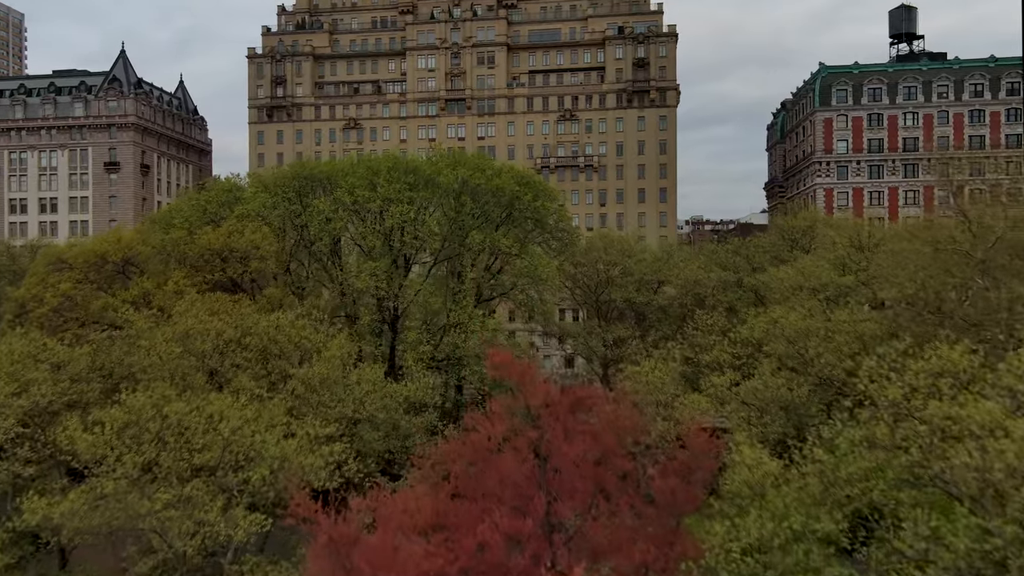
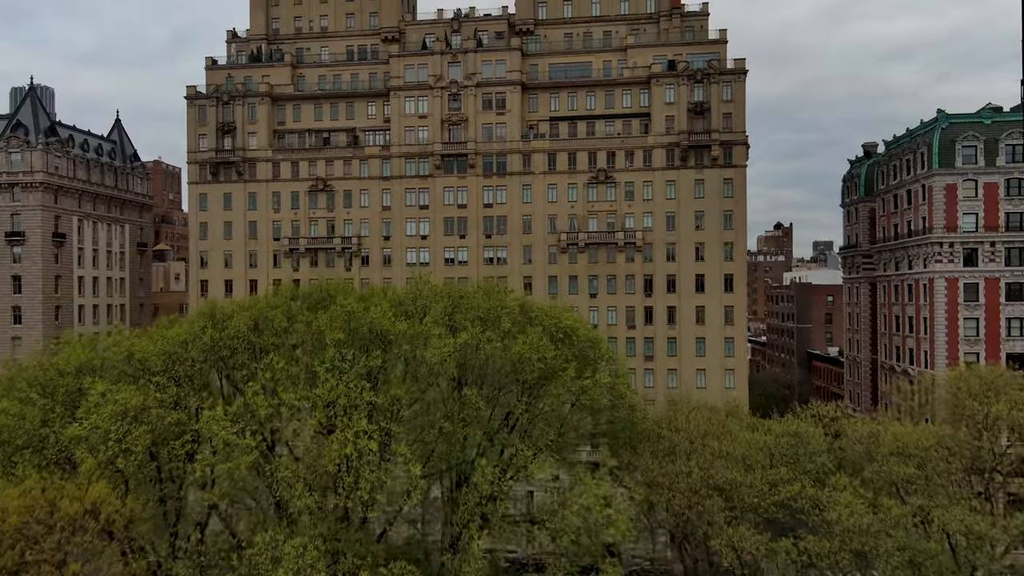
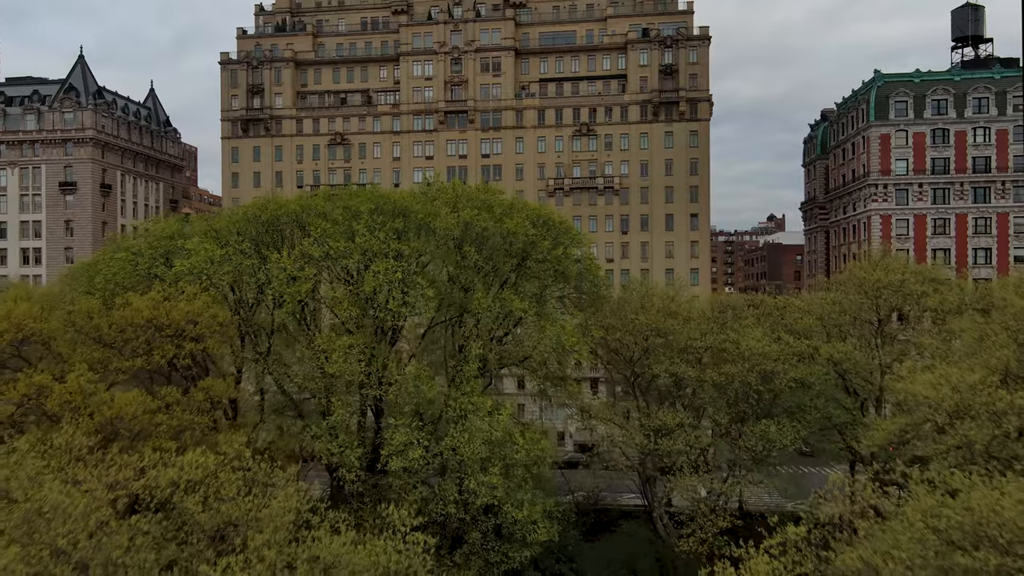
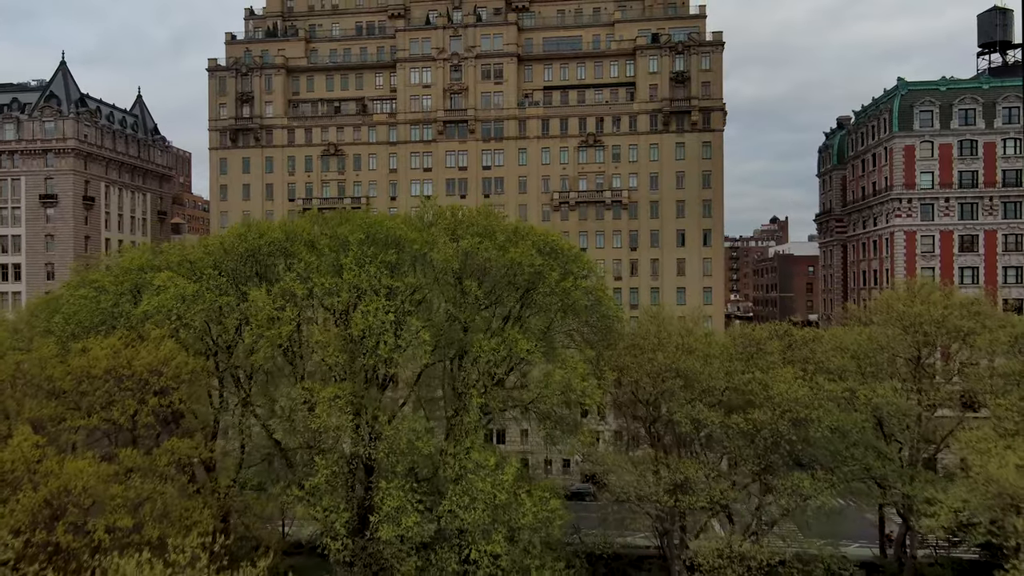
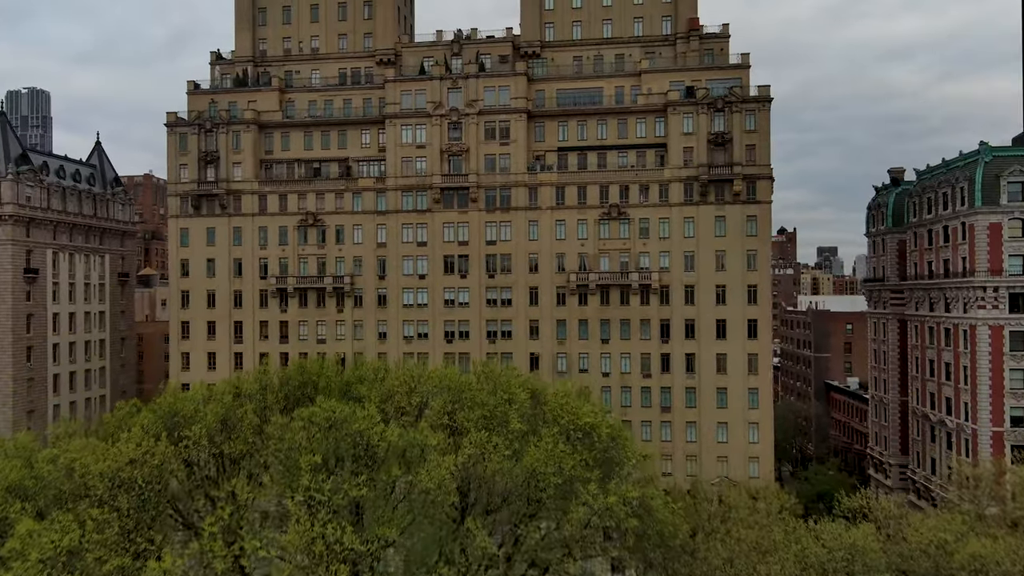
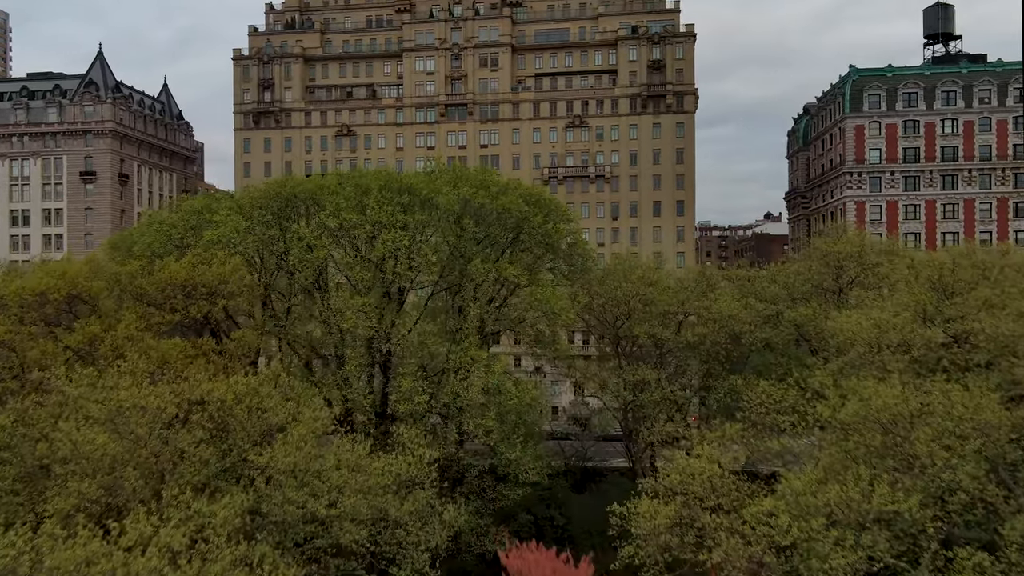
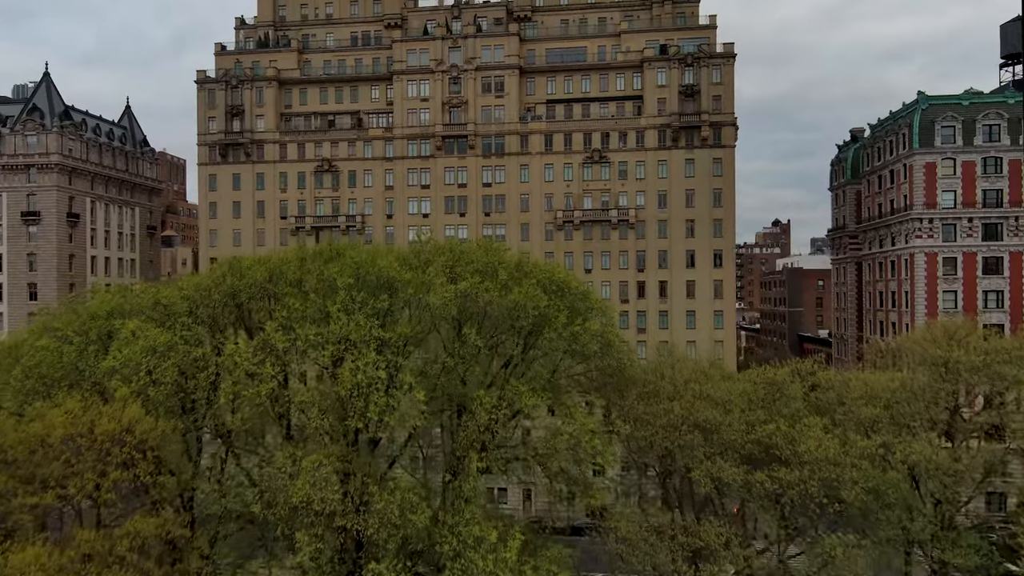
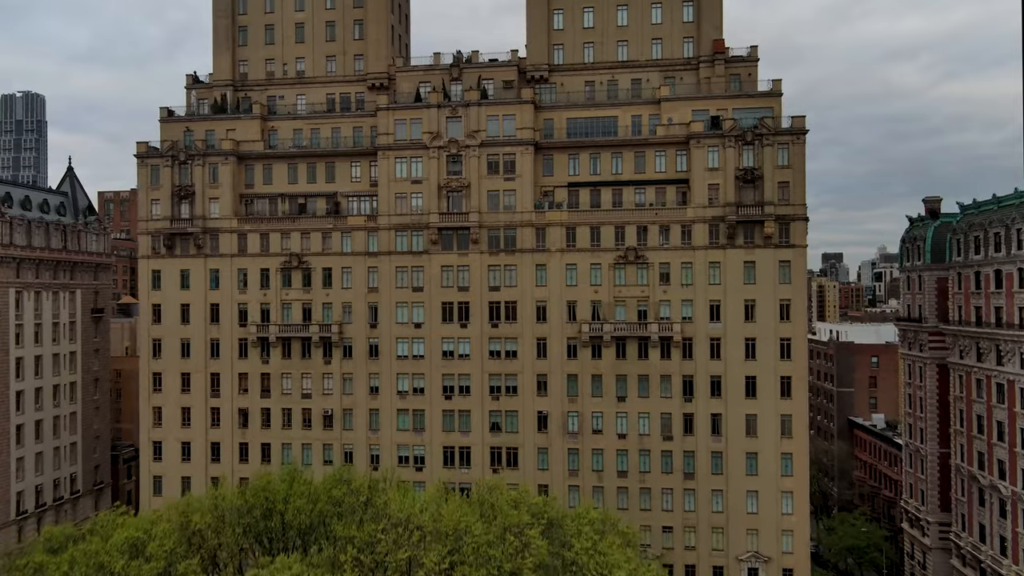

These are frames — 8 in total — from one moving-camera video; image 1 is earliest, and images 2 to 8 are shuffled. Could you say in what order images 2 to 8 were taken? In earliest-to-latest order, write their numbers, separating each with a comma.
6, 3, 4, 7, 2, 5, 8
